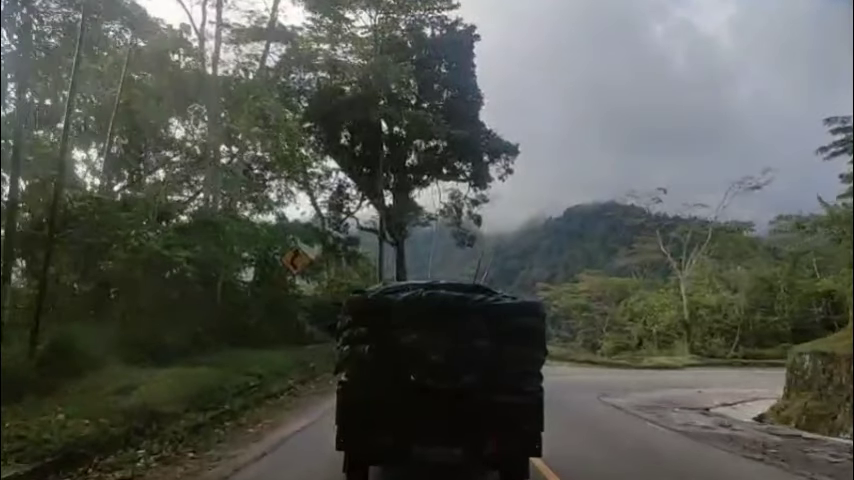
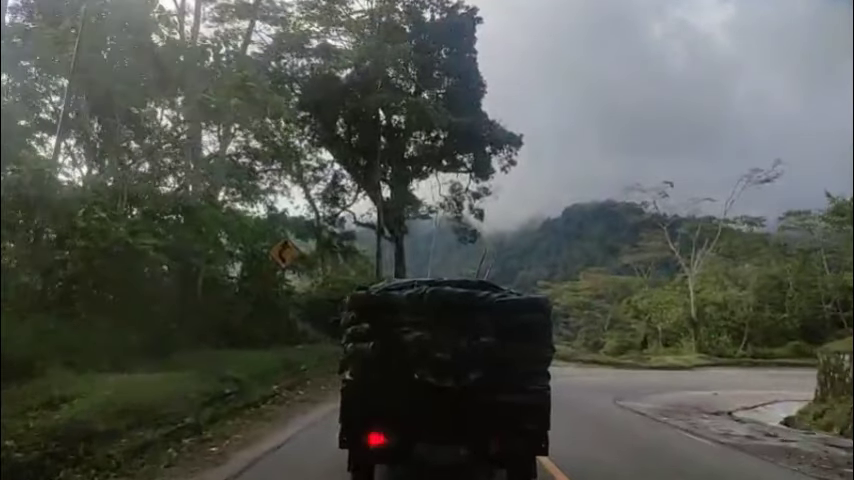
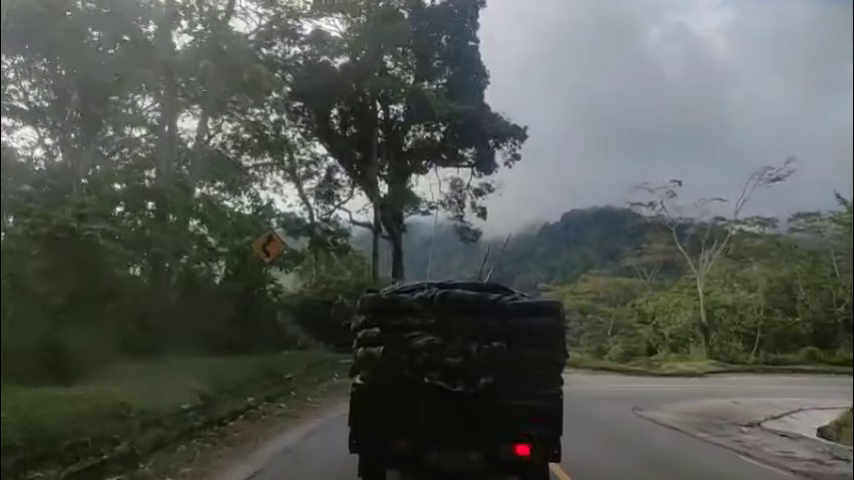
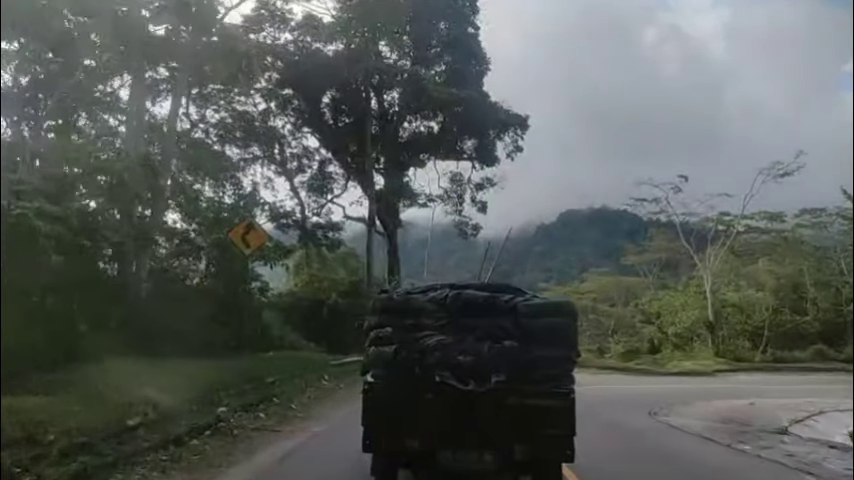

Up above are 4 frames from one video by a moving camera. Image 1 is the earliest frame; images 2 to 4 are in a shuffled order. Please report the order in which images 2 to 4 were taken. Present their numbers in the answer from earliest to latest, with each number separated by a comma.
2, 3, 4
